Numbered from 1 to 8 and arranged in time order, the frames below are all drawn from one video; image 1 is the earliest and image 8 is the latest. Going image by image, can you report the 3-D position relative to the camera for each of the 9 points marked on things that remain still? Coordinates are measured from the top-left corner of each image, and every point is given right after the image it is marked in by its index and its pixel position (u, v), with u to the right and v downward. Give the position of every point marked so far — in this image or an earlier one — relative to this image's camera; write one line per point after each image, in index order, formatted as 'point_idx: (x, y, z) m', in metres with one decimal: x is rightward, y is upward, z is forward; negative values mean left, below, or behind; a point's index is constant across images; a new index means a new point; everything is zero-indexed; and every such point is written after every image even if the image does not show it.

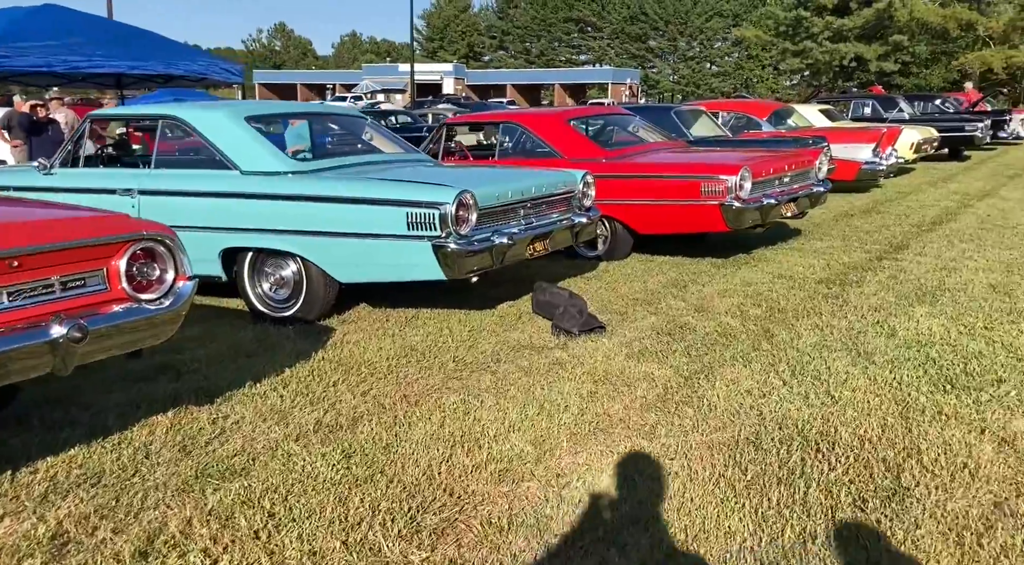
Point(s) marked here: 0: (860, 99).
0: (+8.0, +4.3, +17.5) m
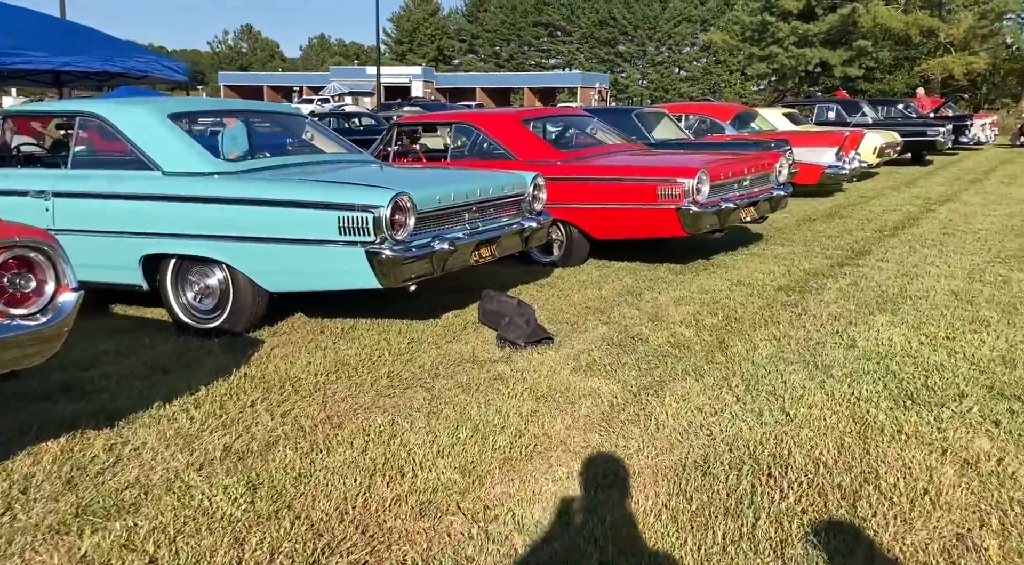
0: (+7.2, +4.2, +17.6) m
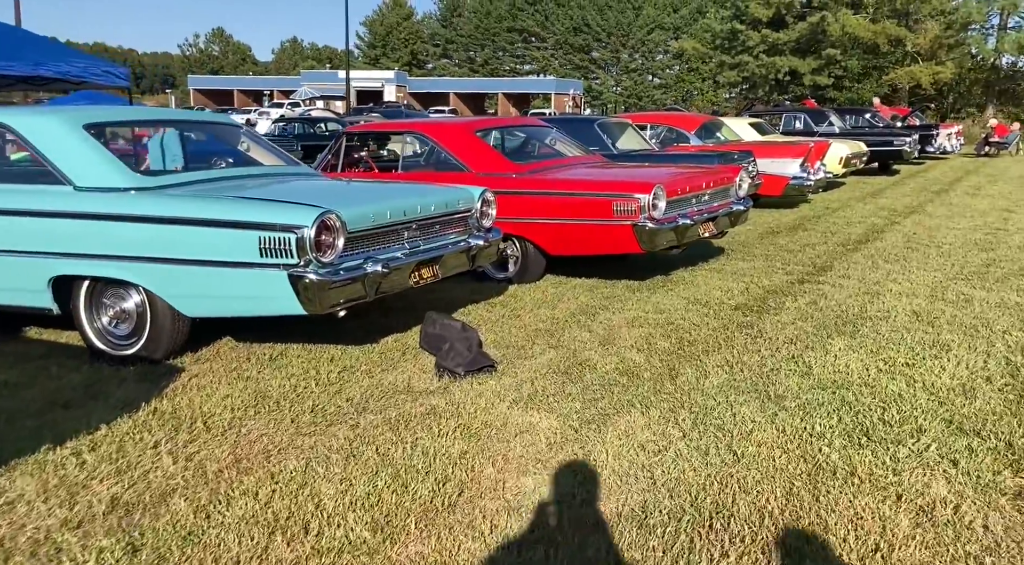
0: (+6.5, +4.0, +17.5) m
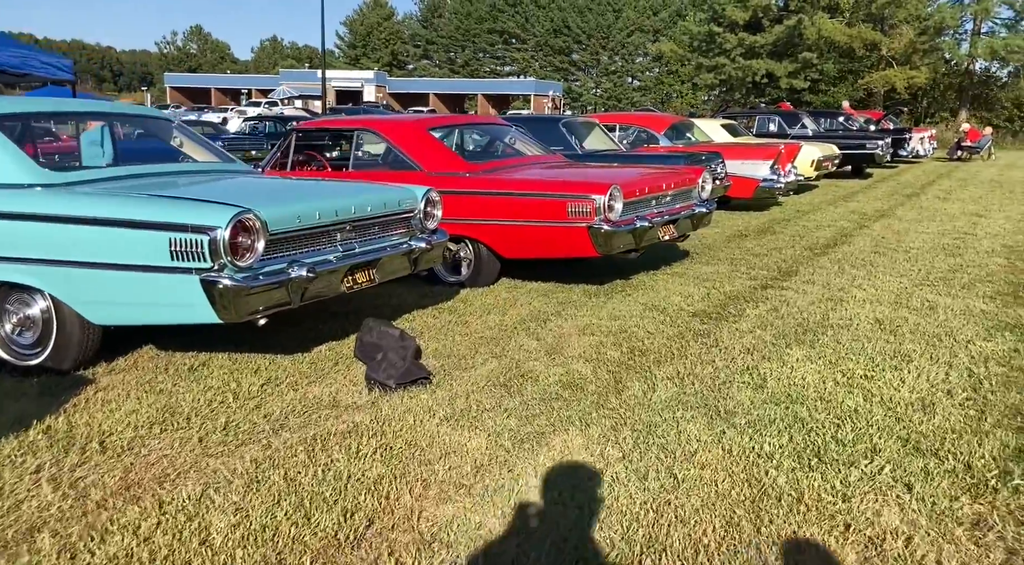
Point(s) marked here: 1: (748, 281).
0: (+5.8, +3.9, +17.4) m
1: (+1.9, 0.0, +6.1) m
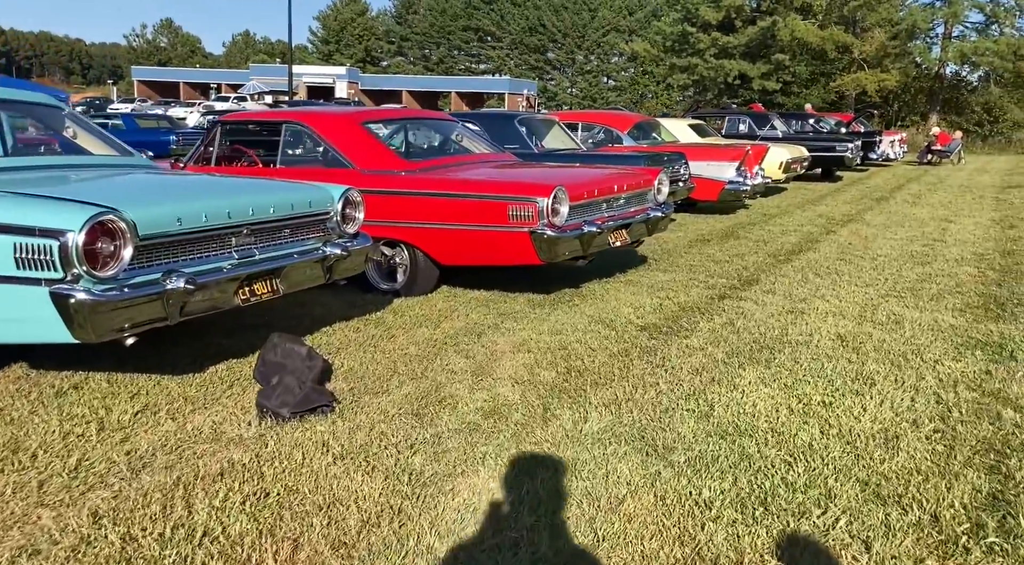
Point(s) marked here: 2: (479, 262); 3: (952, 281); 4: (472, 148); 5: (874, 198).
0: (+5.1, +3.8, +17.2) m
1: (+1.5, -0.1, +5.8) m
2: (-0.2, +0.1, +5.2) m
3: (+3.7, 0.0, +6.4) m
4: (-0.3, +1.2, +6.6) m
5: (+6.4, +1.5, +13.4) m
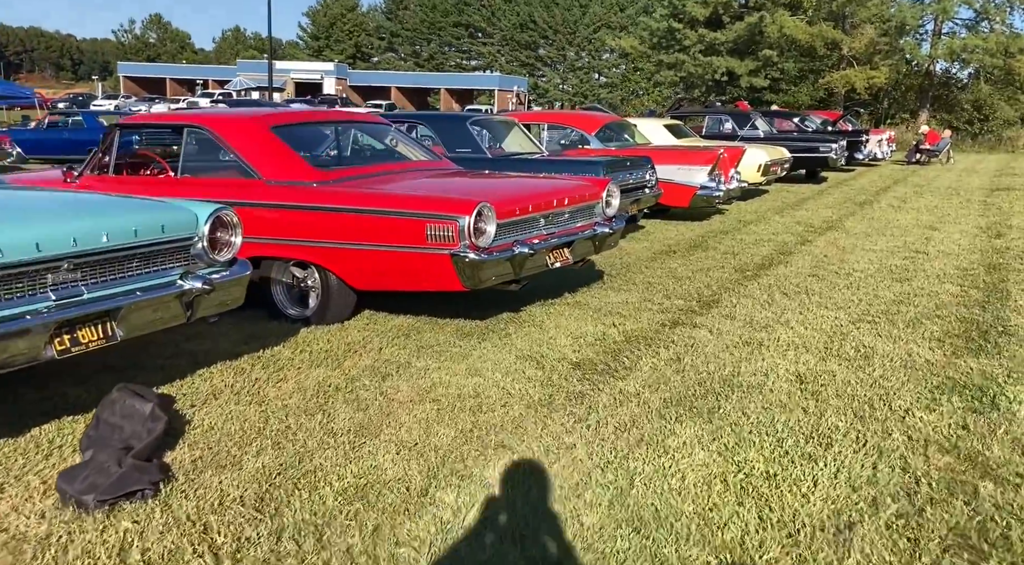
0: (+4.5, +3.7, +16.6) m
1: (+1.0, -0.2, +5.2) m
2: (-0.7, 0.0, +4.6) m
3: (+3.2, -0.2, +5.8) m
4: (-0.8, +1.0, +6.0) m
5: (+5.8, +1.4, +12.8) m
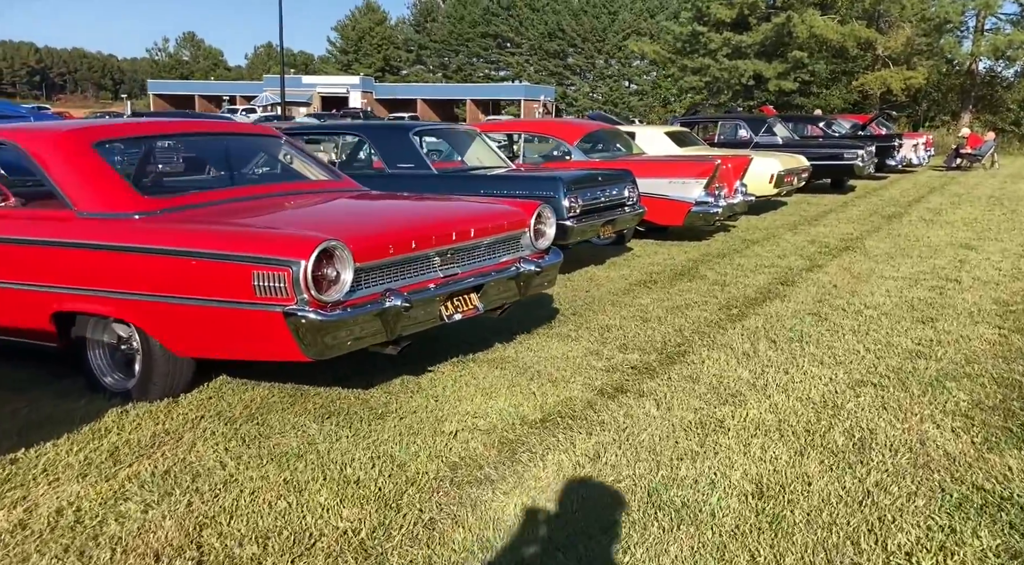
0: (+4.4, +3.3, +15.3) m
1: (+0.4, -0.5, +4.0) m
2: (-1.3, -0.3, +3.5) m
3: (+2.7, -0.4, +4.5) m
4: (-1.4, +0.7, +4.9) m
5: (+5.6, +1.0, +11.4) m
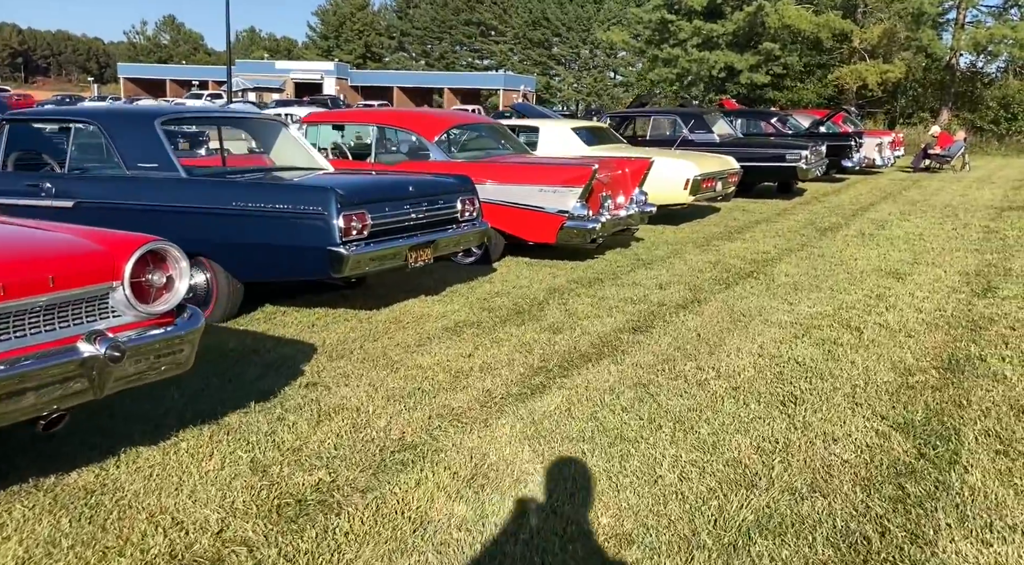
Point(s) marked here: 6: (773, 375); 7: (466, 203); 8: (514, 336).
0: (+2.8, +3.1, +13.7) m
1: (-1.1, -0.9, +2.4) m
2: (-2.8, -0.6, +1.9) m
3: (+1.2, -0.8, +3.0) m
4: (-2.9, +0.4, +3.3) m
5: (+4.0, +0.7, +9.9) m
6: (+1.4, -0.5, +4.2) m
7: (-0.4, +0.6, +5.9) m
8: (0.0, -0.3, +4.9) m
